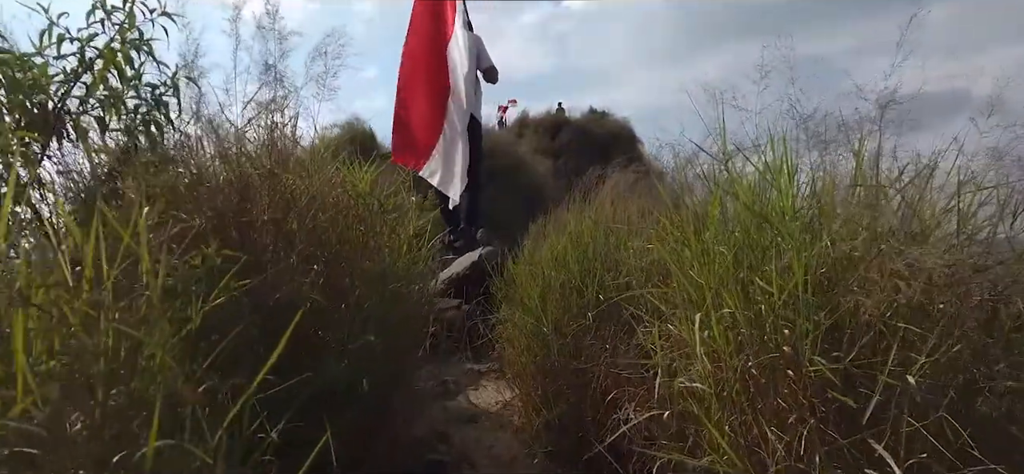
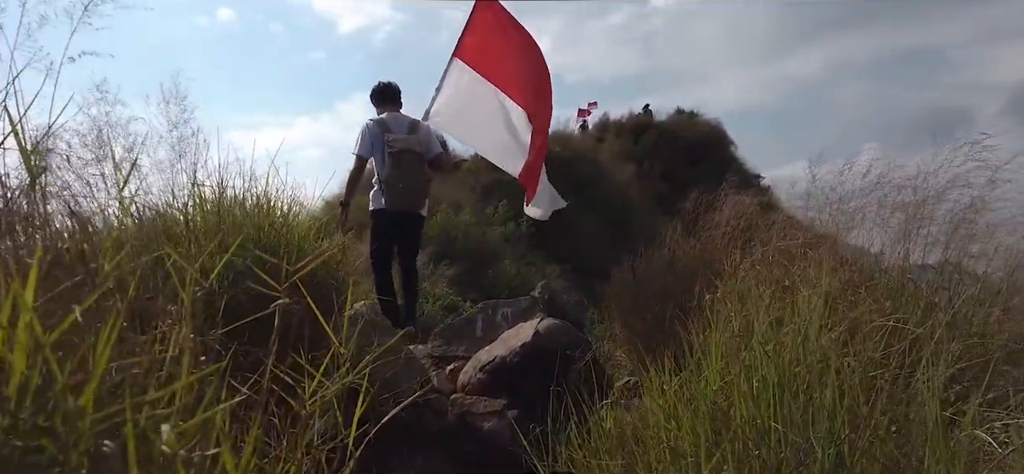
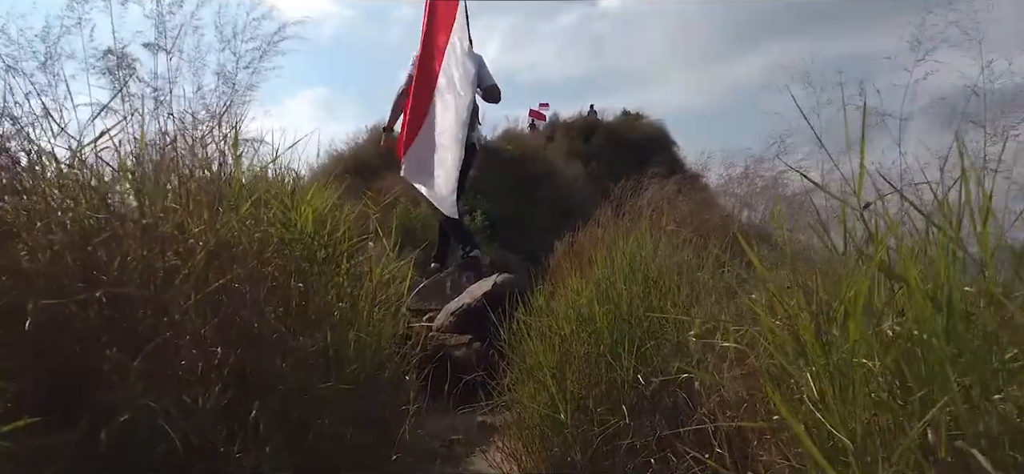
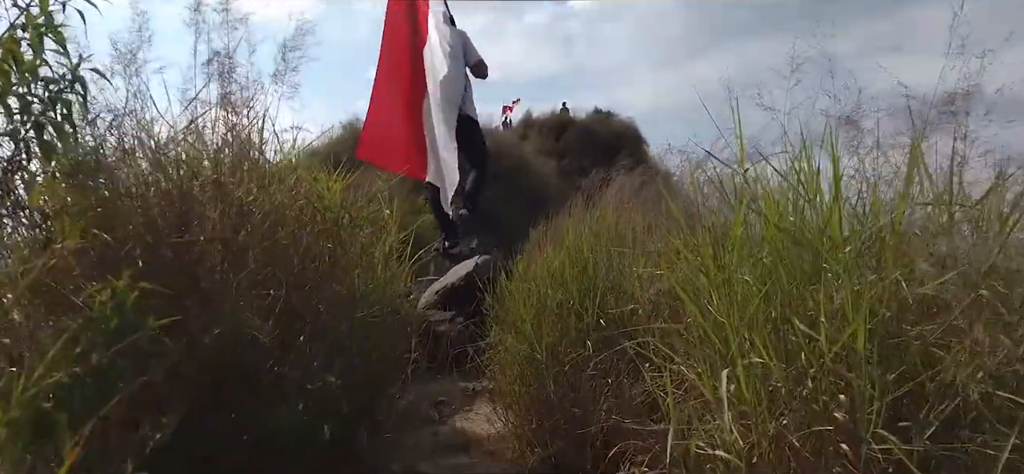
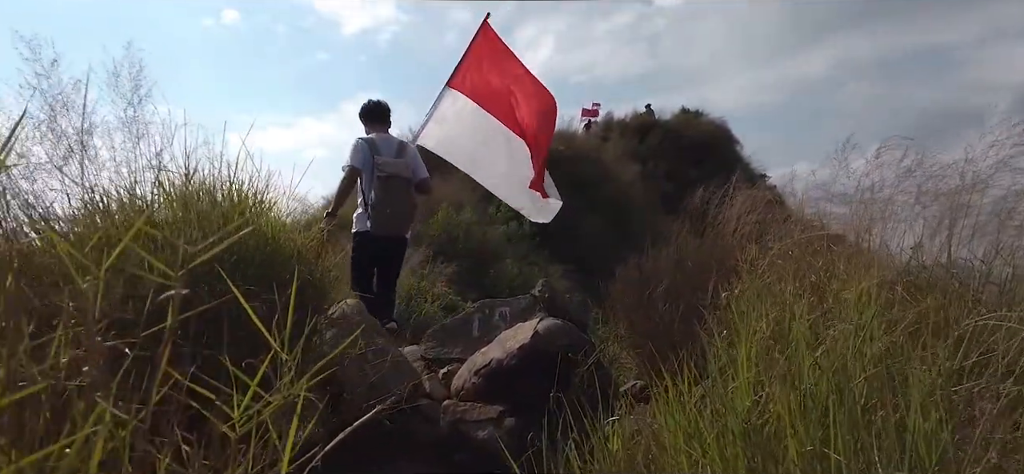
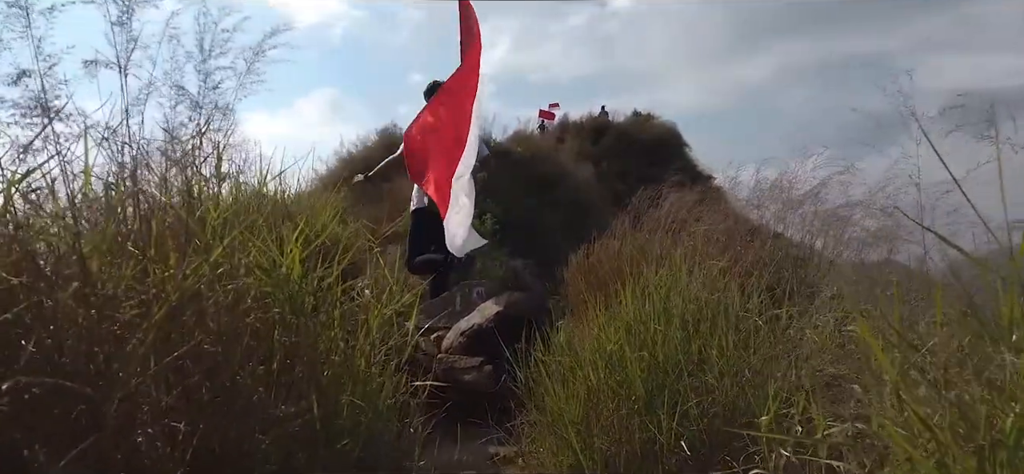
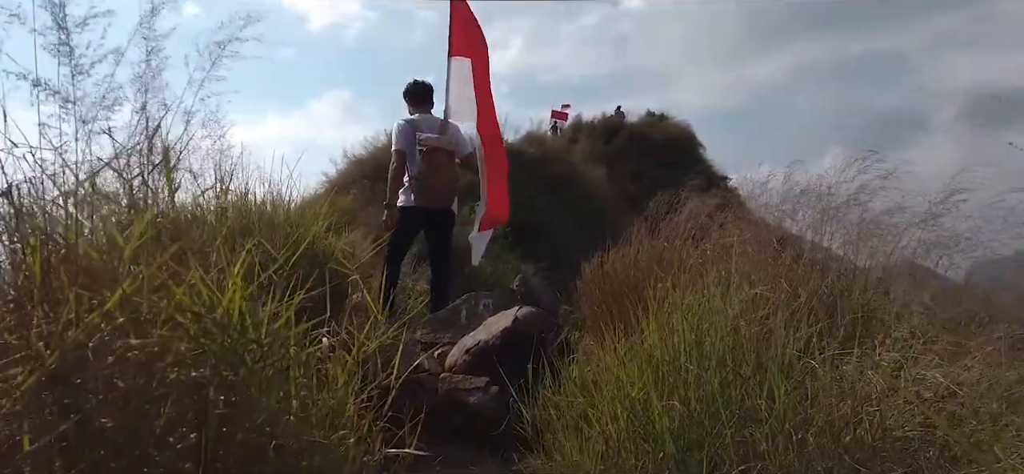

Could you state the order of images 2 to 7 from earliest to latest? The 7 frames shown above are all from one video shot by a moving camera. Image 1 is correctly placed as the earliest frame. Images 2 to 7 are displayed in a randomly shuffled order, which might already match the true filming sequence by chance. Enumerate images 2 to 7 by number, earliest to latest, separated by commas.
4, 3, 6, 7, 2, 5
